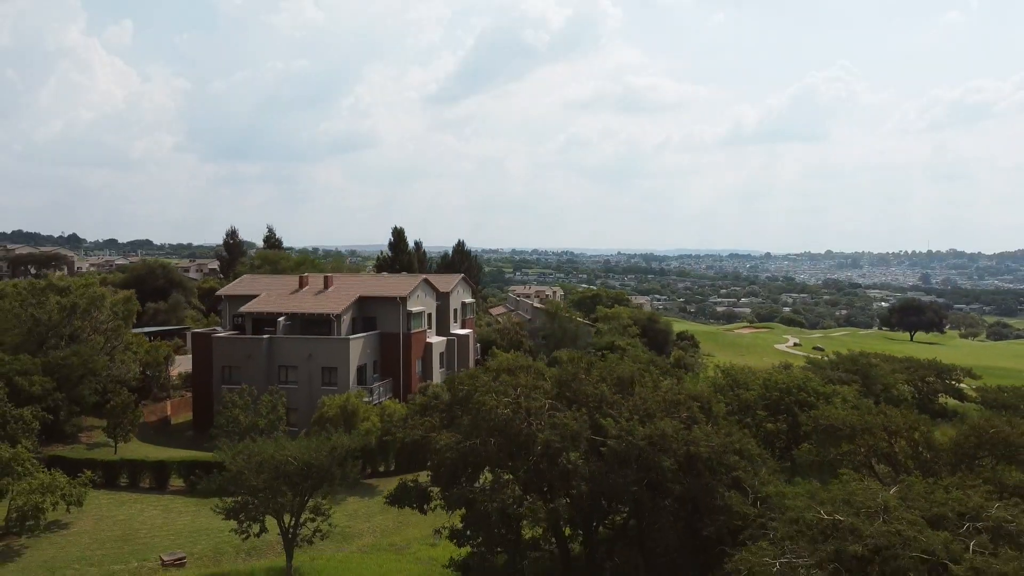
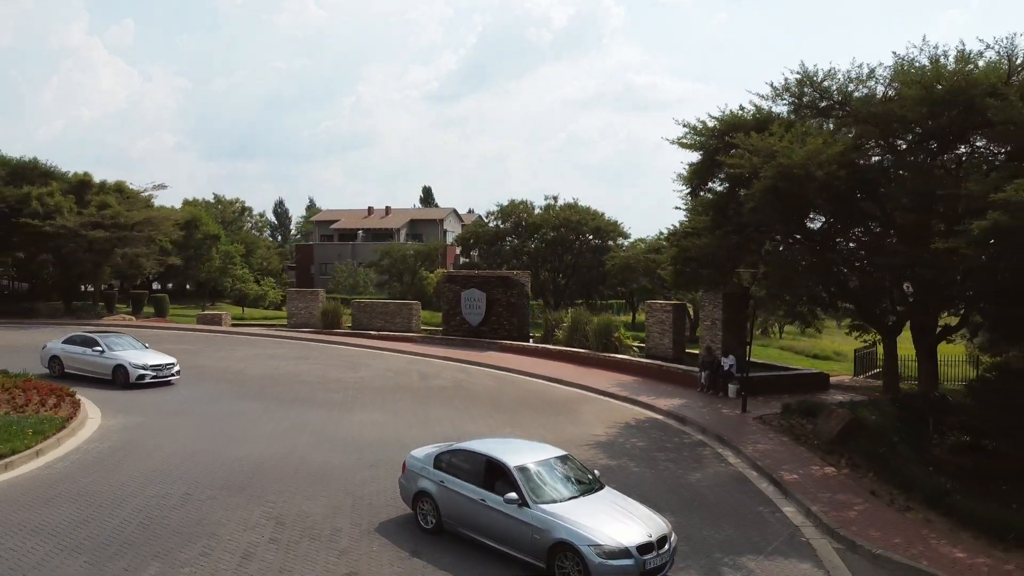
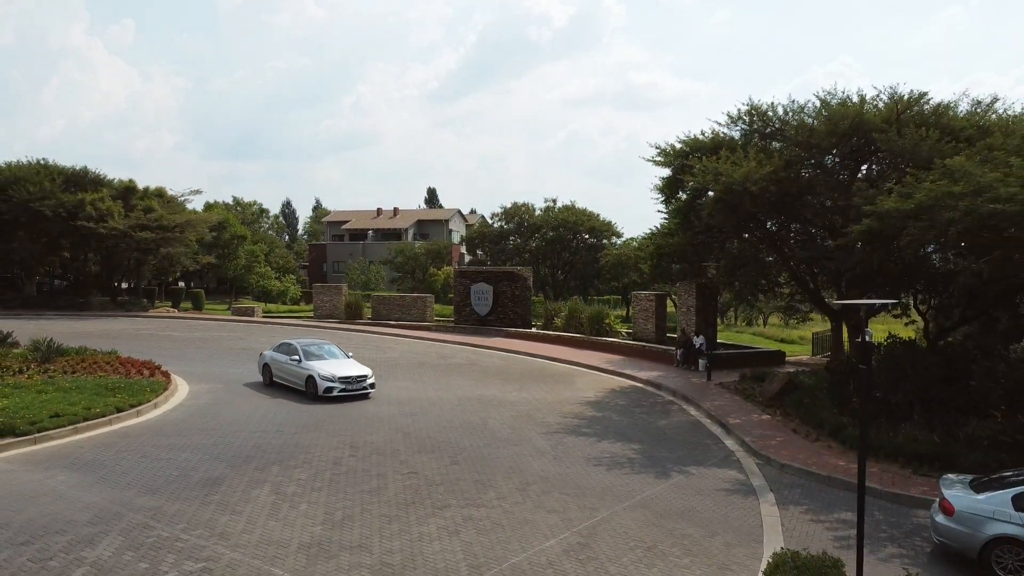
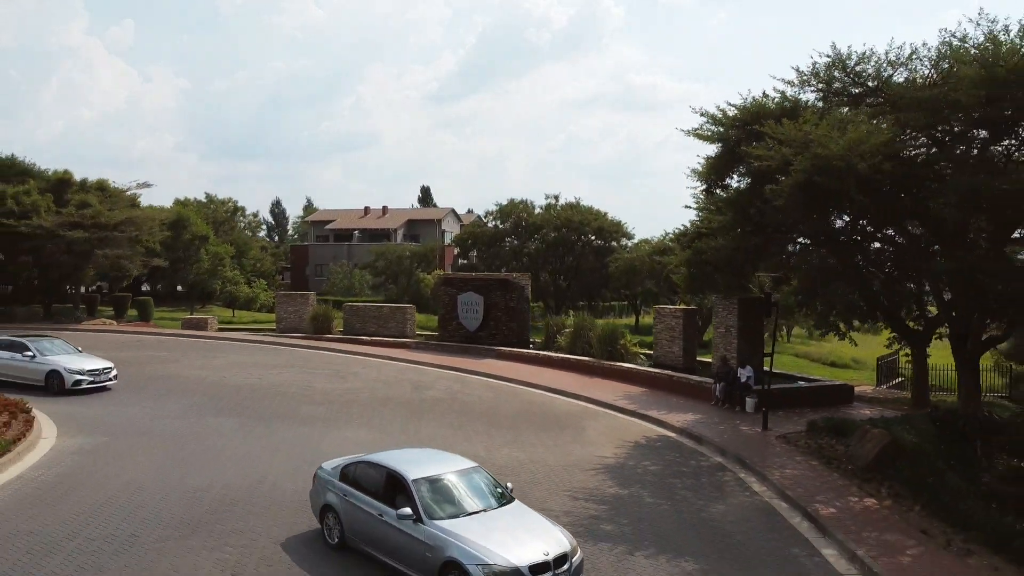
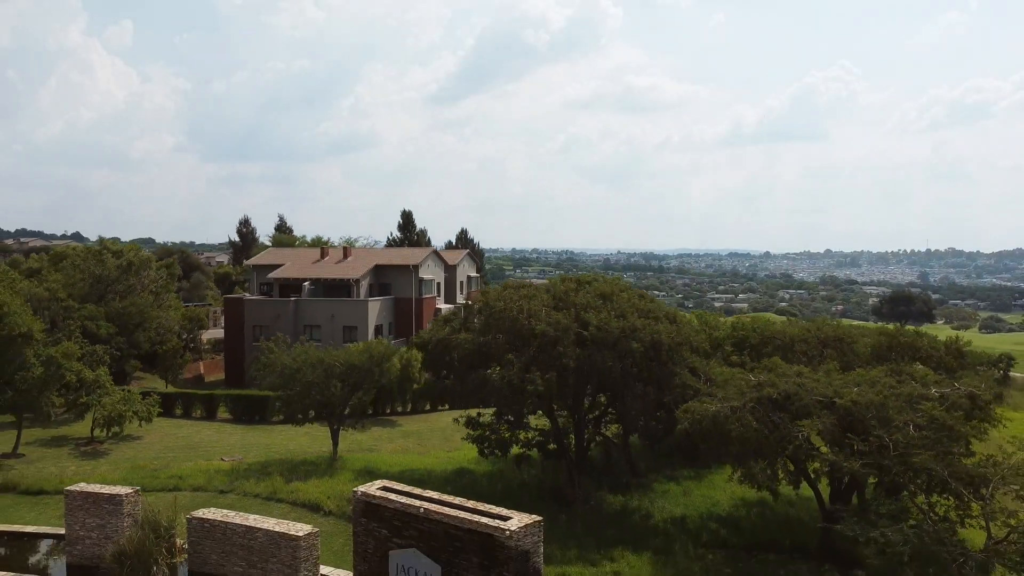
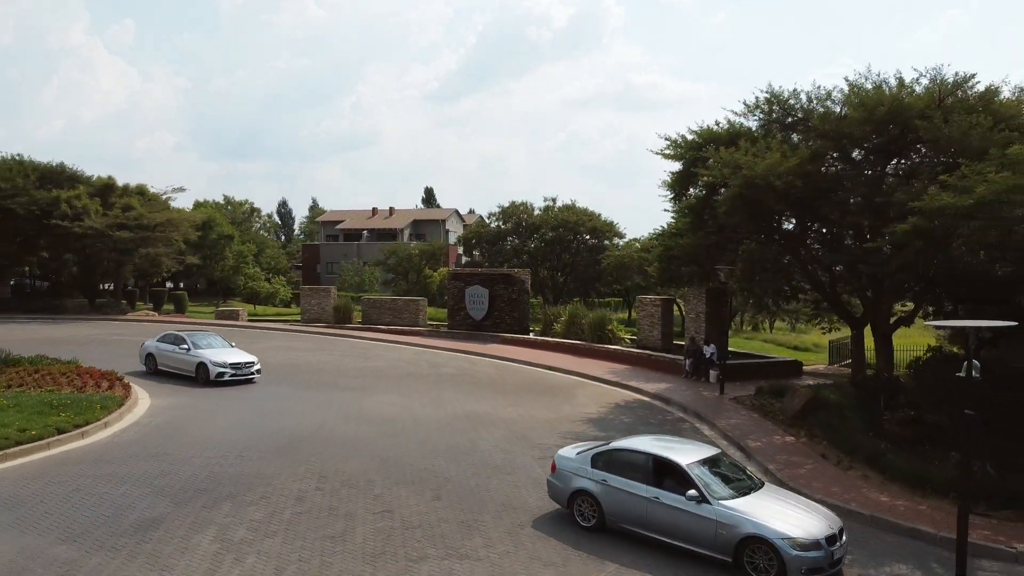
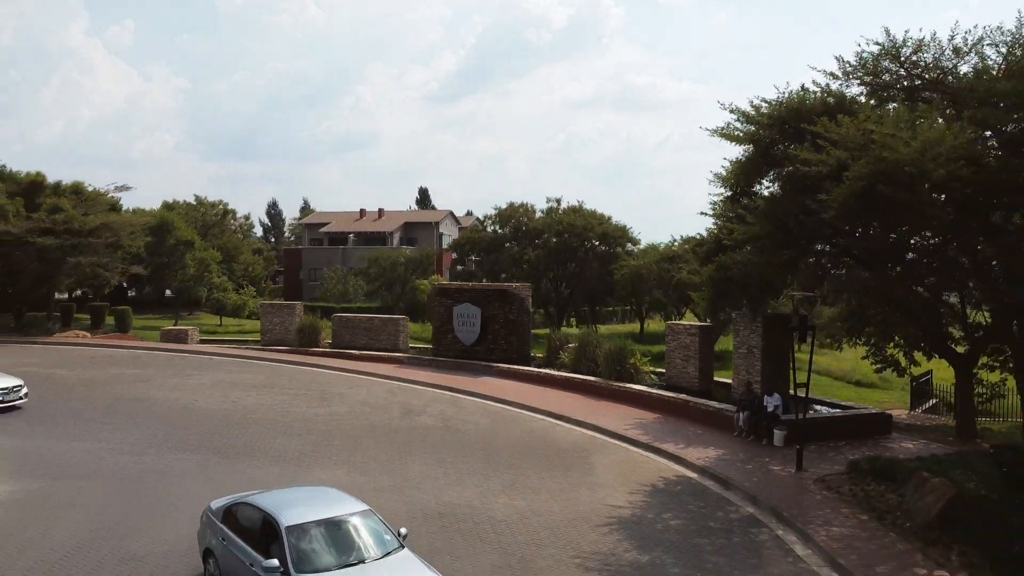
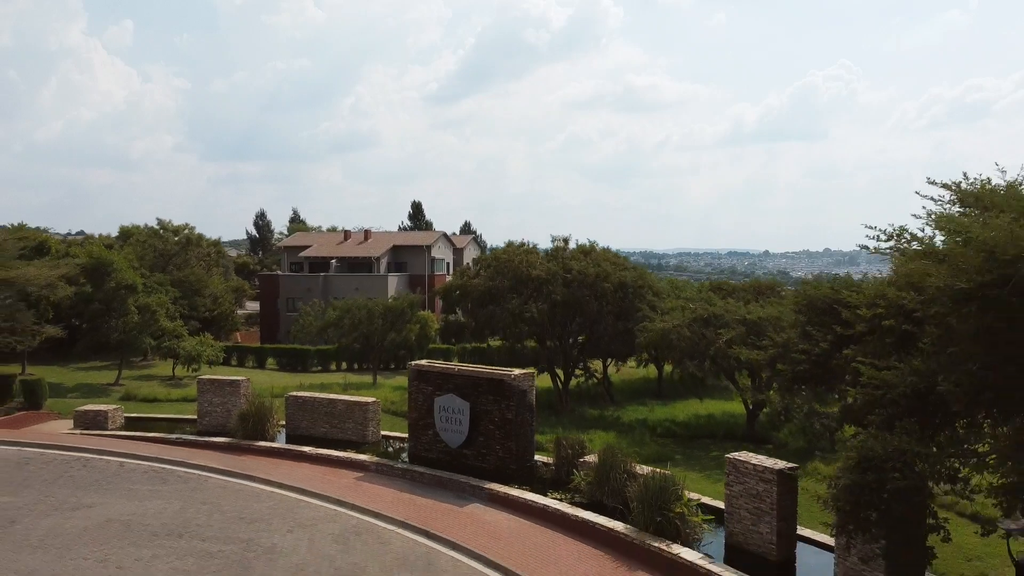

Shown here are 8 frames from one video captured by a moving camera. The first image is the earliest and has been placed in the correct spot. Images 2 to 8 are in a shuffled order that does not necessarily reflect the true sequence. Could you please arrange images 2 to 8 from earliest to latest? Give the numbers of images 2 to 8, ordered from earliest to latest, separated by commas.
5, 8, 7, 4, 2, 6, 3
